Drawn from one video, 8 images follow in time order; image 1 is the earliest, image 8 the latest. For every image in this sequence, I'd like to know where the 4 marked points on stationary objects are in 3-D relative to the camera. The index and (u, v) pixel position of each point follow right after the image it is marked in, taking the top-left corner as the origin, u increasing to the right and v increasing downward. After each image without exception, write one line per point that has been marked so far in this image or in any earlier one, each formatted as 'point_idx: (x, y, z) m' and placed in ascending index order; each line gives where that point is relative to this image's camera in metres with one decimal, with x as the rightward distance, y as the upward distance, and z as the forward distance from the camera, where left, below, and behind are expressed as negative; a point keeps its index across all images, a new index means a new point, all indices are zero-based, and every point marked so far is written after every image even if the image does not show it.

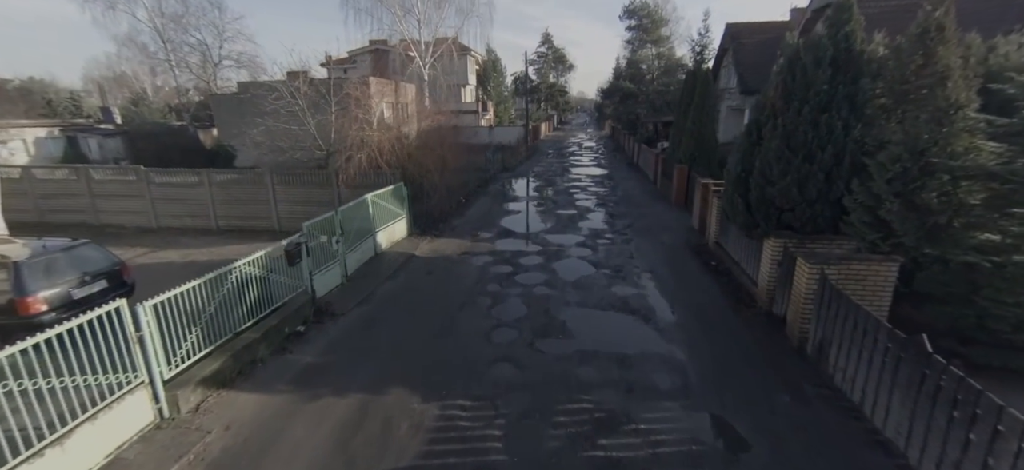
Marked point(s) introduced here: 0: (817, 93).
0: (+3.7, +1.7, +5.1) m
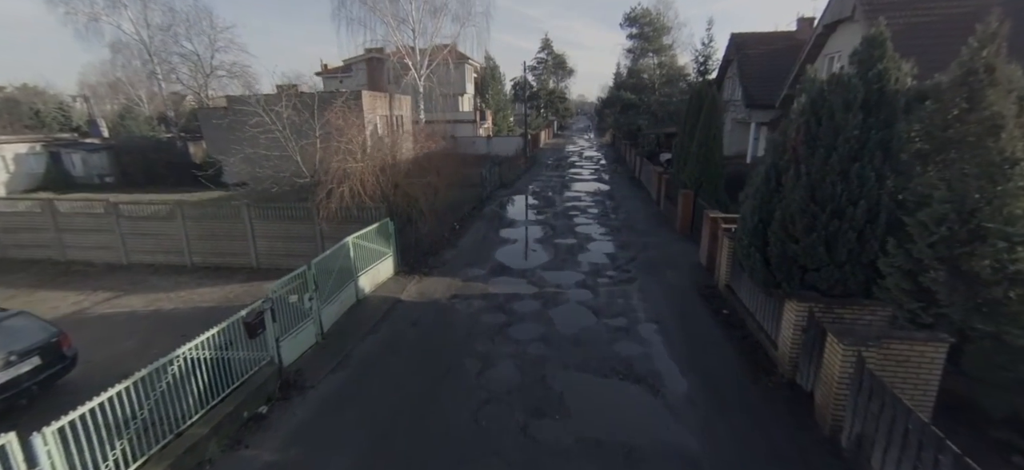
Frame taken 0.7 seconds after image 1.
0: (+3.6, +1.0, +4.5) m
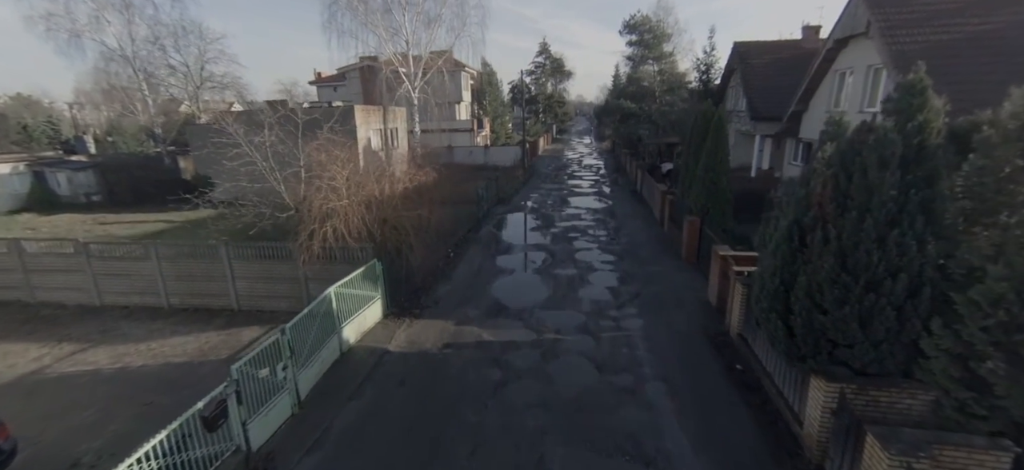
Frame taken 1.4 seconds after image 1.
0: (+3.5, +0.3, +4.0) m
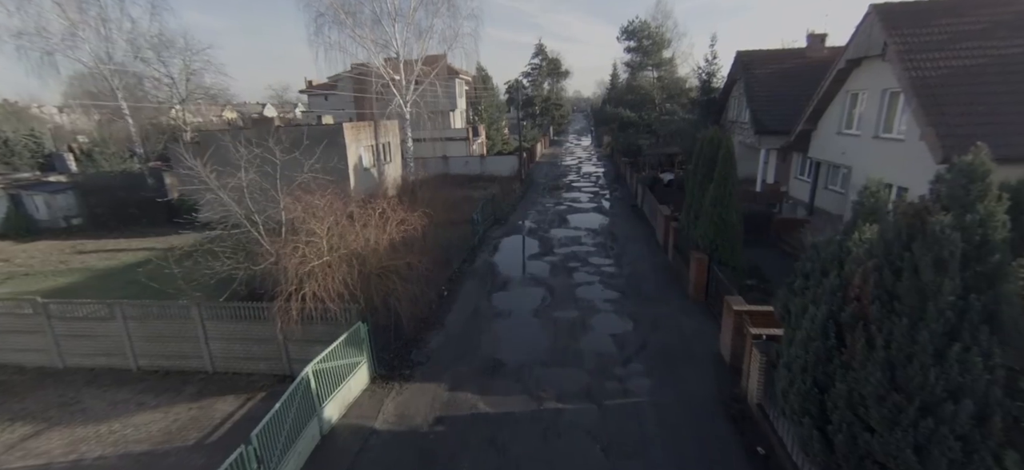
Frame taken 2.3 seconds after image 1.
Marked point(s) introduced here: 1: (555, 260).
0: (+3.4, -0.6, +3.4) m
1: (+1.3, -0.8, +12.9) m
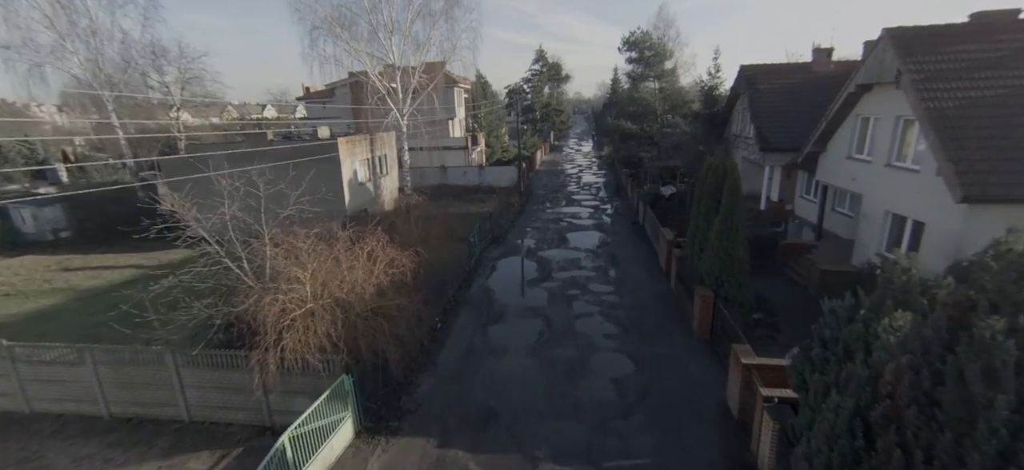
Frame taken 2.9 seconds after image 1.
0: (+3.4, -1.3, +3.0) m
1: (+1.2, -1.5, +12.5) m
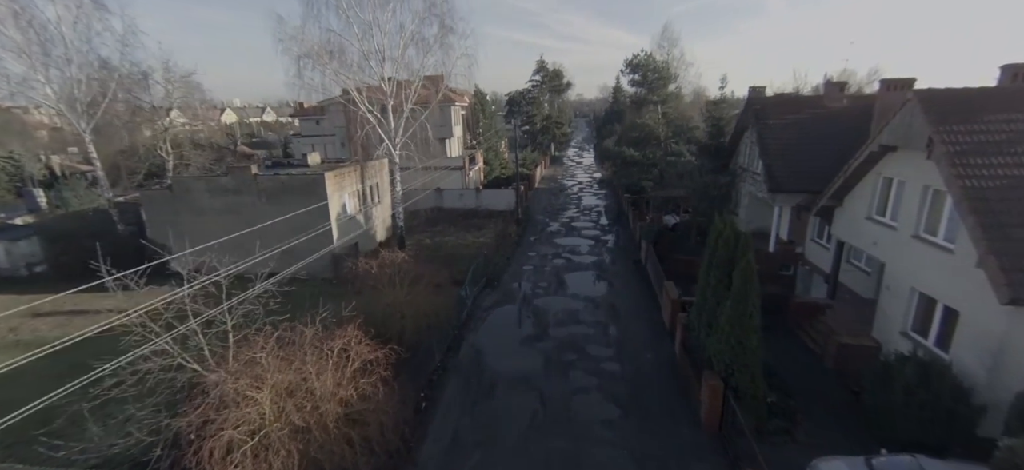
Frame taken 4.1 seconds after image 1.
0: (+3.2, -2.9, +2.2) m
1: (+1.0, -3.0, +11.7) m
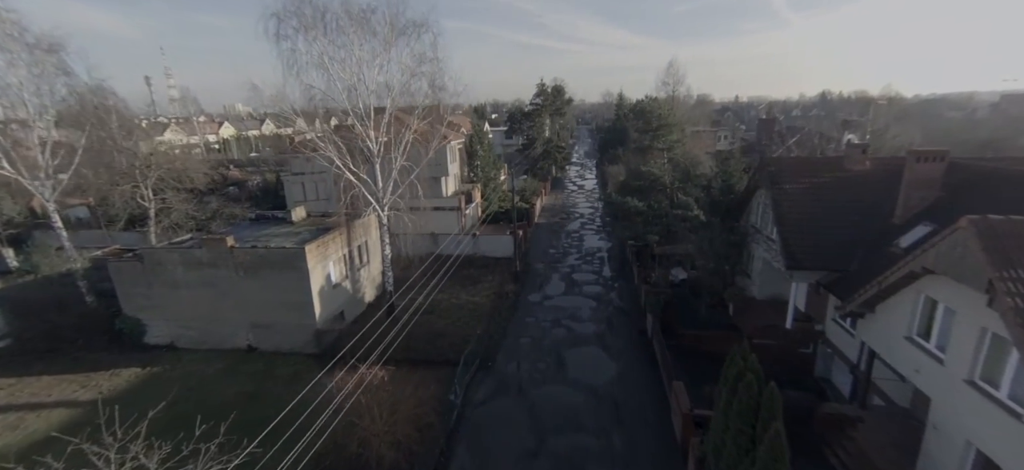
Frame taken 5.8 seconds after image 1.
0: (+2.9, -5.5, +0.9) m
1: (+0.8, -5.7, +10.4) m
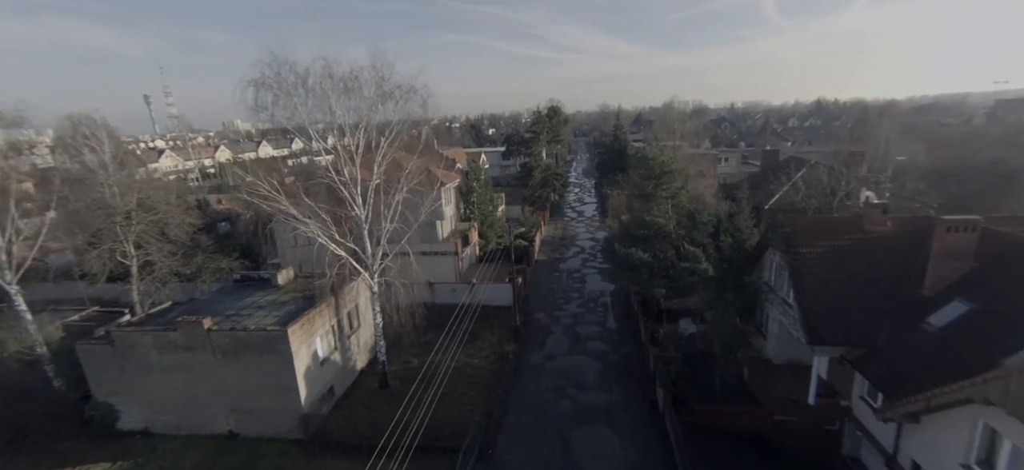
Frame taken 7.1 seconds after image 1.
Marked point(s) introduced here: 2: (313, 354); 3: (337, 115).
0: (+3.0, -7.6, -0.3) m
1: (+0.9, -8.0, +9.2) m
2: (-7.0, -4.2, +14.9) m
3: (-5.8, +4.0, +14.1) m
